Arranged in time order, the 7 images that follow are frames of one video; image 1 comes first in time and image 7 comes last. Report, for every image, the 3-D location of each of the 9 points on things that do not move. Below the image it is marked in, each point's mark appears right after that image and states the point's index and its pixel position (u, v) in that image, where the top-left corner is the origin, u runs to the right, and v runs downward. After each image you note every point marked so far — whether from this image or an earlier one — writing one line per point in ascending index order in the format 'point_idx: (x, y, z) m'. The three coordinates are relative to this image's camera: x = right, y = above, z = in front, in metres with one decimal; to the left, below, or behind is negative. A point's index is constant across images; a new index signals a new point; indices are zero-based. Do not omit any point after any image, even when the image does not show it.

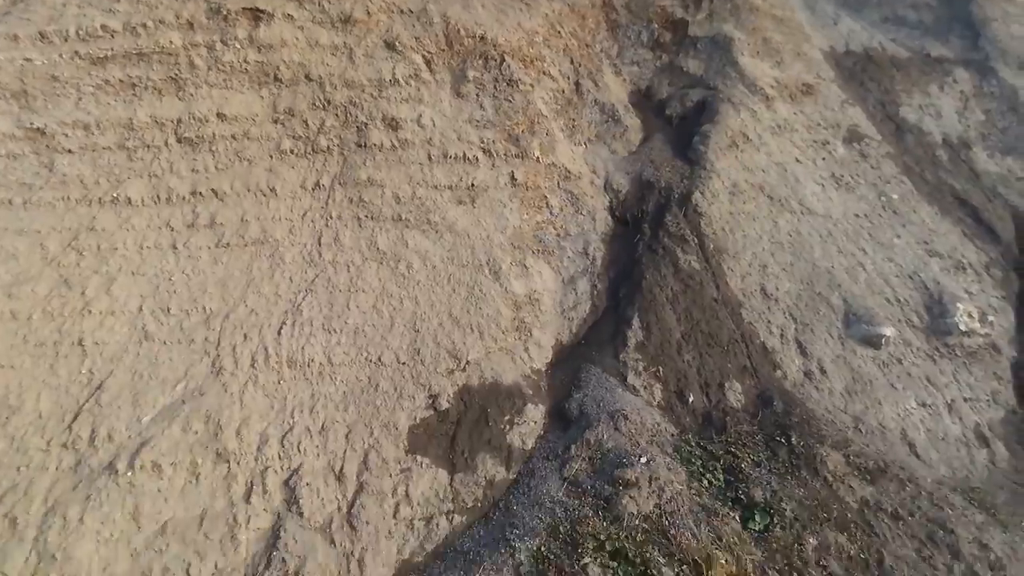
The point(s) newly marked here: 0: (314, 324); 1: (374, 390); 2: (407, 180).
0: (-2.4, -0.6, +10.9) m
1: (-1.7, -1.3, +10.9) m
2: (-1.5, +1.4, +12.6) m
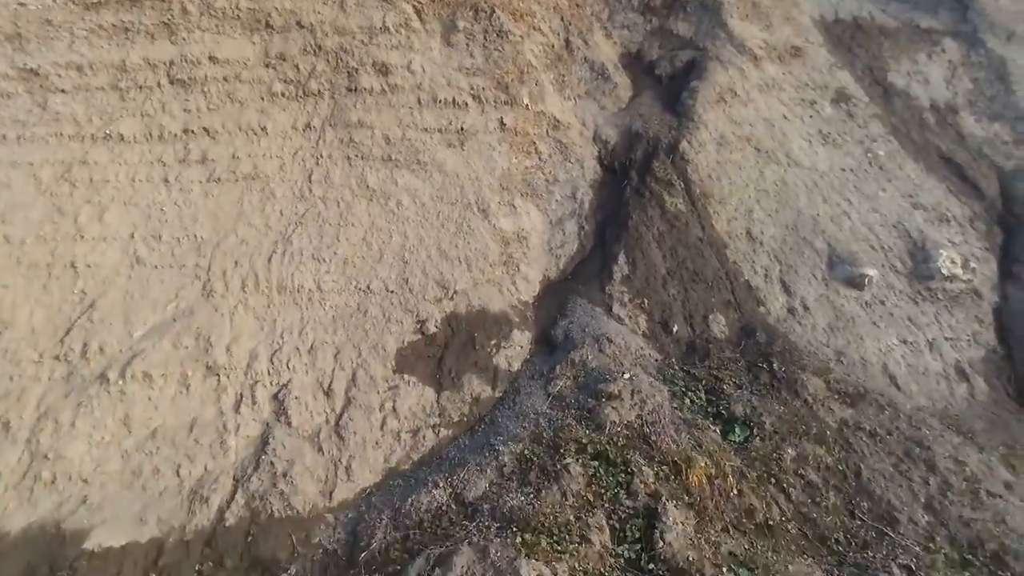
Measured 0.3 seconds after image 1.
0: (-2.6, +0.3, +11.1) m
1: (-1.8, -0.4, +11.1) m
2: (-1.7, +2.3, +12.8) m
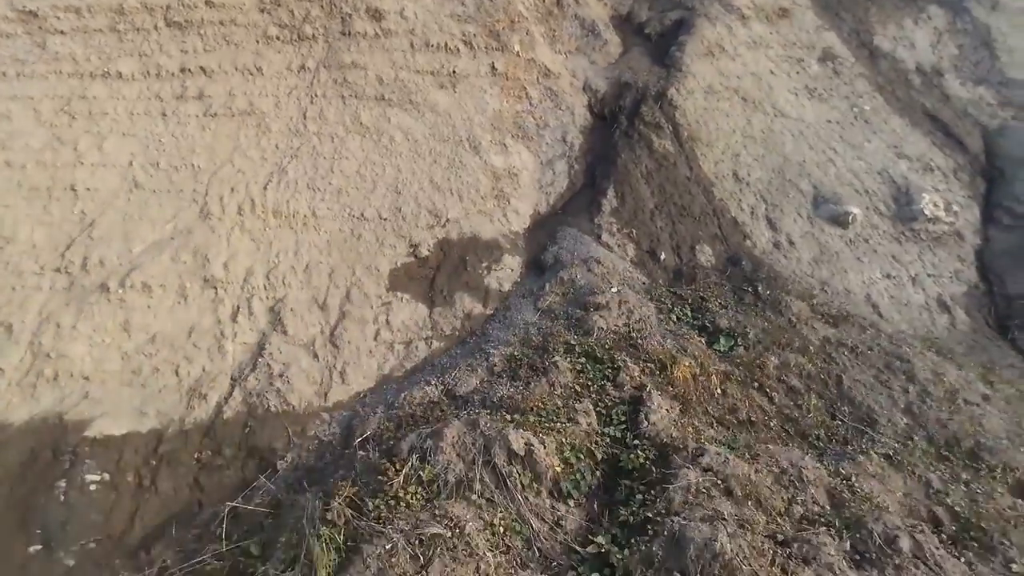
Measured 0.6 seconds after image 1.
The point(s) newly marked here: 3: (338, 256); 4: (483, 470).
0: (-2.7, +1.3, +11.3) m
1: (-2.0, +0.6, +11.4) m
2: (-1.8, +3.3, +13.1) m
3: (-2.1, +0.3, +10.8) m
4: (-0.2, -1.4, +7.1) m
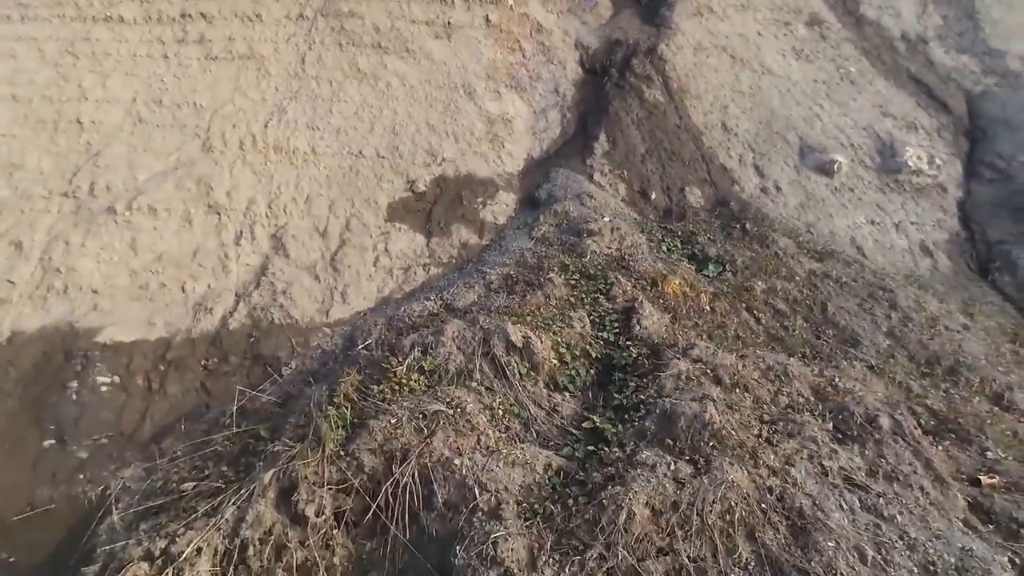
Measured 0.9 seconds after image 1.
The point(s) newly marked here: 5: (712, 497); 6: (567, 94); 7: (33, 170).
0: (-2.7, +2.2, +11.6) m
1: (-2.0, +1.4, +11.6) m
2: (-1.9, +4.2, +13.3) m
3: (-2.2, +1.2, +11.1) m
4: (-0.2, -0.6, +7.4) m
5: (+1.3, -1.3, +5.7) m
6: (+0.9, +3.2, +15.0) m
7: (-5.4, +1.3, +10.1) m
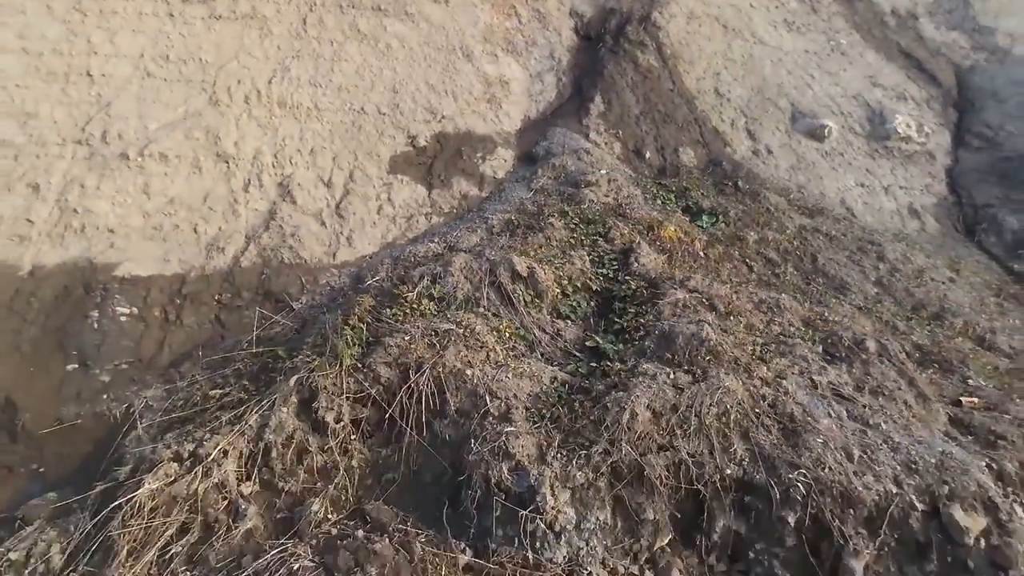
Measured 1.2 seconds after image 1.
0: (-2.7, +2.8, +11.9) m
1: (-2.0, +2.1, +11.9) m
2: (-1.9, +4.8, +13.6) m
3: (-2.2, +1.8, +11.4) m
4: (-0.2, 0.0, +7.7) m
5: (+1.3, -0.8, +6.1) m
6: (+0.9, +3.9, +15.3) m
7: (-5.4, +2.0, +10.4) m
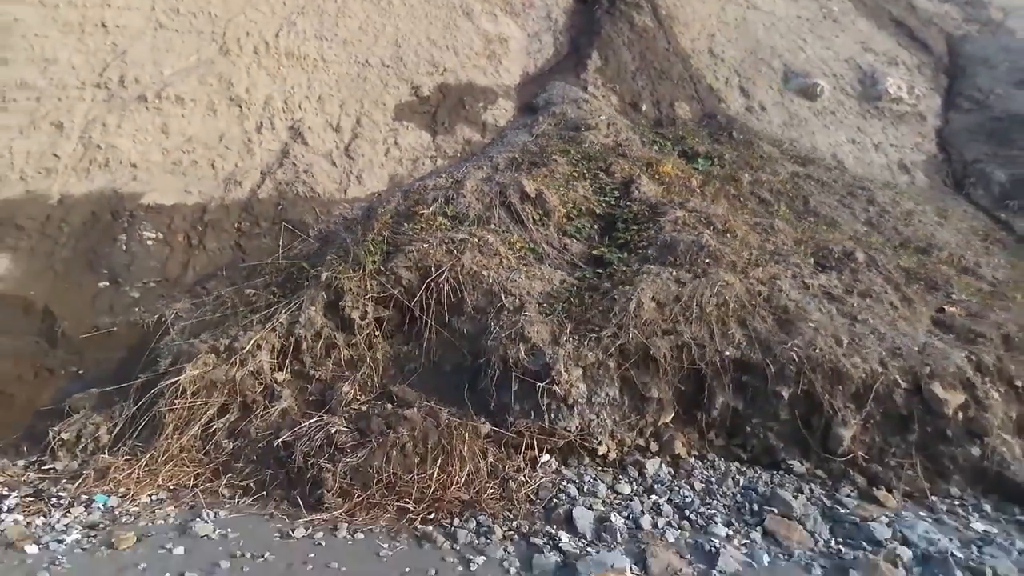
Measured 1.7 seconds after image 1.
0: (-2.7, +3.6, +12.3) m
1: (-2.0, +2.8, +12.4) m
2: (-1.9, +5.6, +14.0) m
3: (-2.1, +2.6, +11.8) m
4: (-0.1, +0.7, +8.2) m
5: (+1.4, 0.0, +6.6) m
6: (+0.8, +4.7, +15.7) m
7: (-5.3, +2.7, +10.8) m
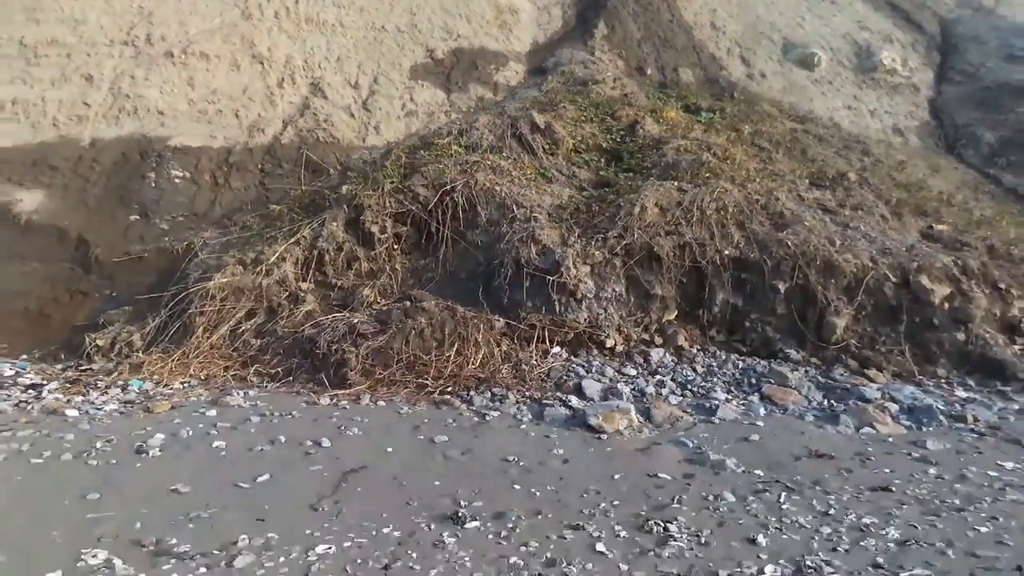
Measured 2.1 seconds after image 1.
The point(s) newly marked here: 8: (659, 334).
0: (-2.6, +4.2, +12.8) m
1: (-1.9, +3.5, +12.8) m
2: (-1.8, +6.2, +14.5) m
3: (-2.0, +3.2, +12.3) m
4: (0.0, +1.4, +8.6) m
5: (+1.5, +0.7, +7.0) m
6: (+1.0, +5.3, +16.2) m
7: (-5.2, +3.4, +11.3) m
8: (+1.1, -0.3, +6.7) m
